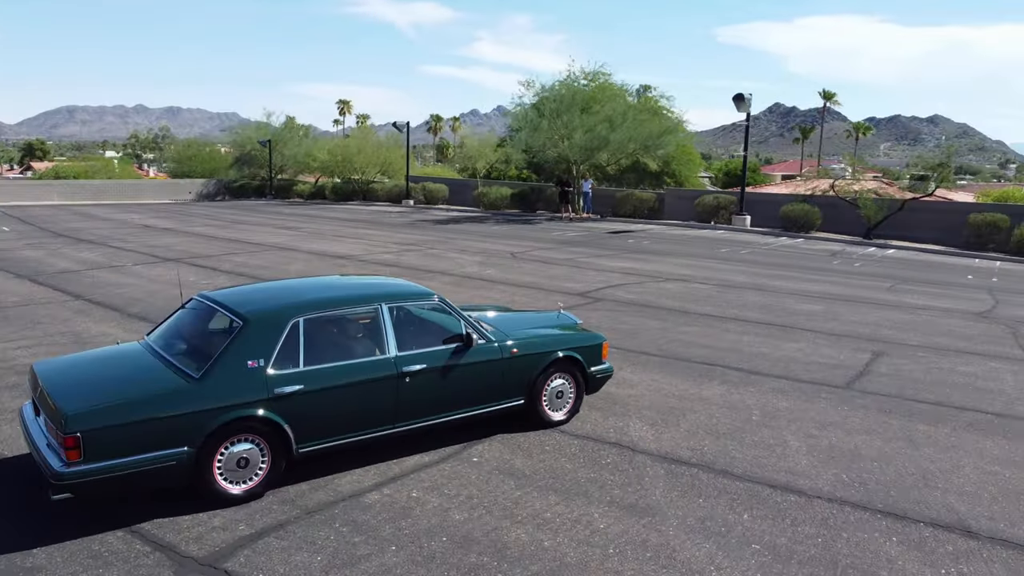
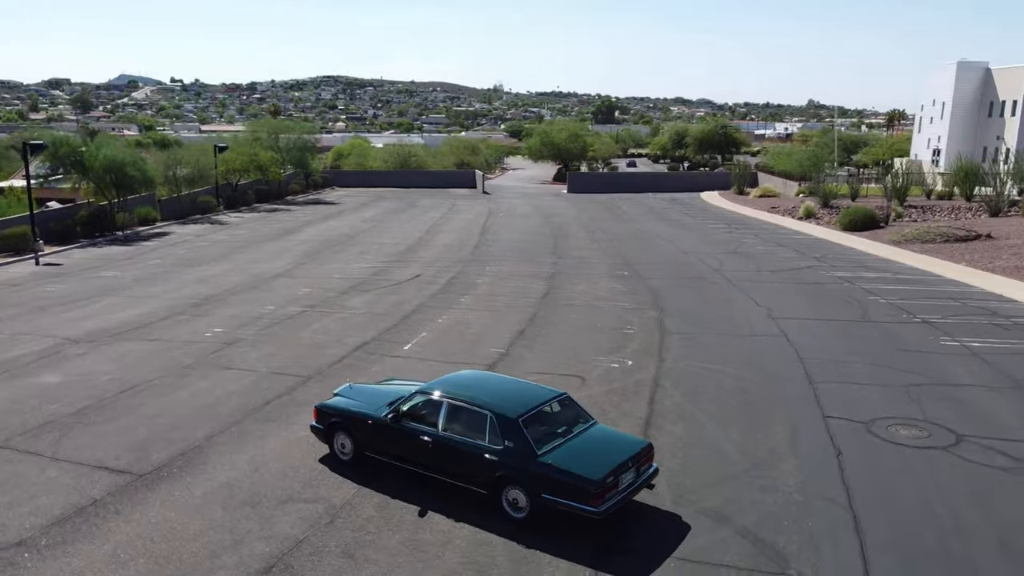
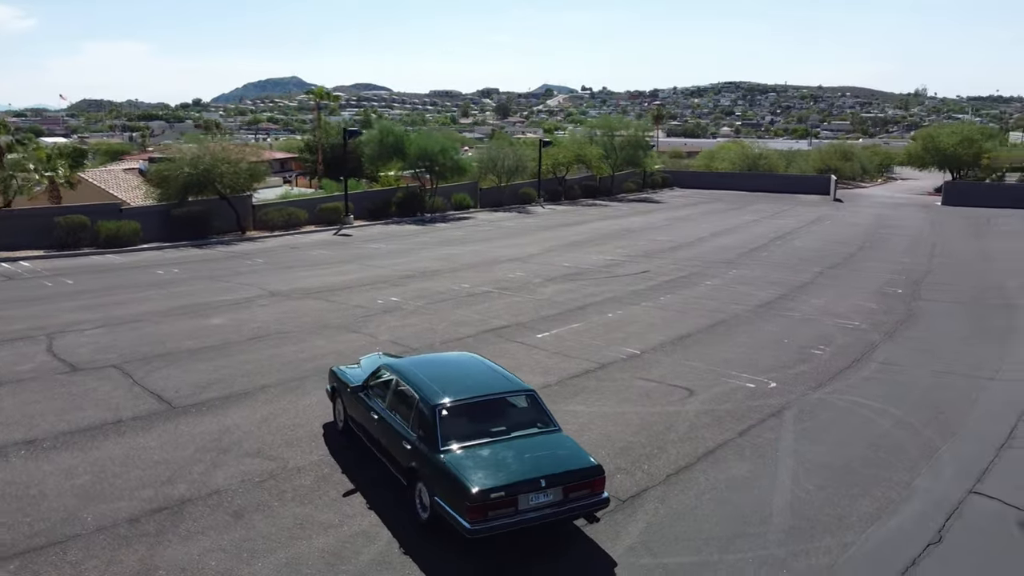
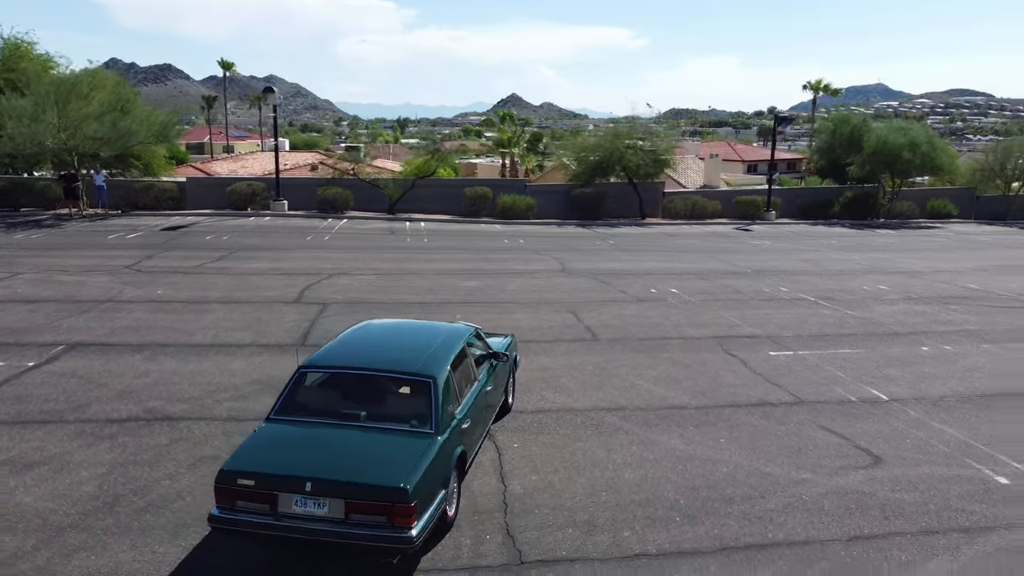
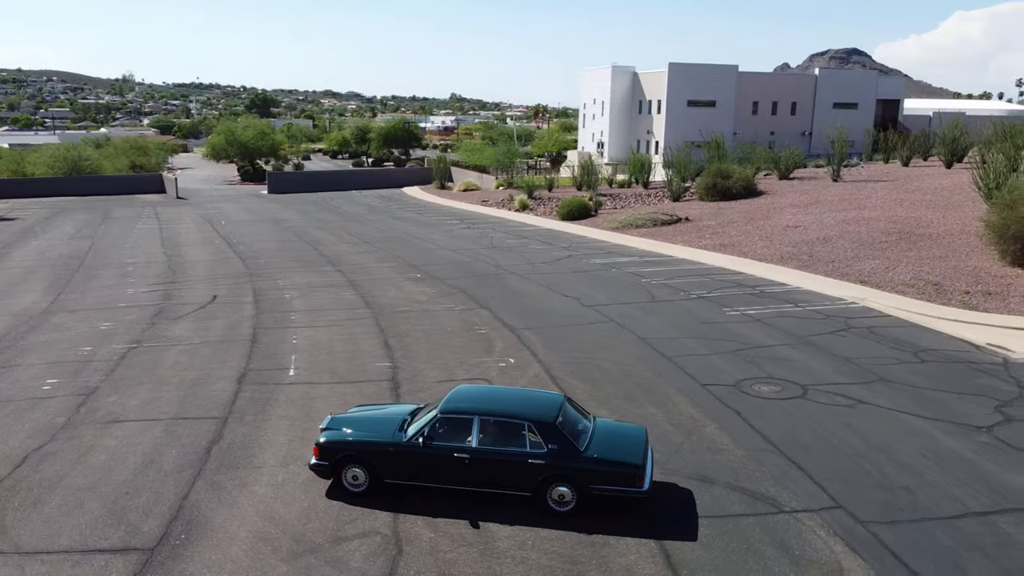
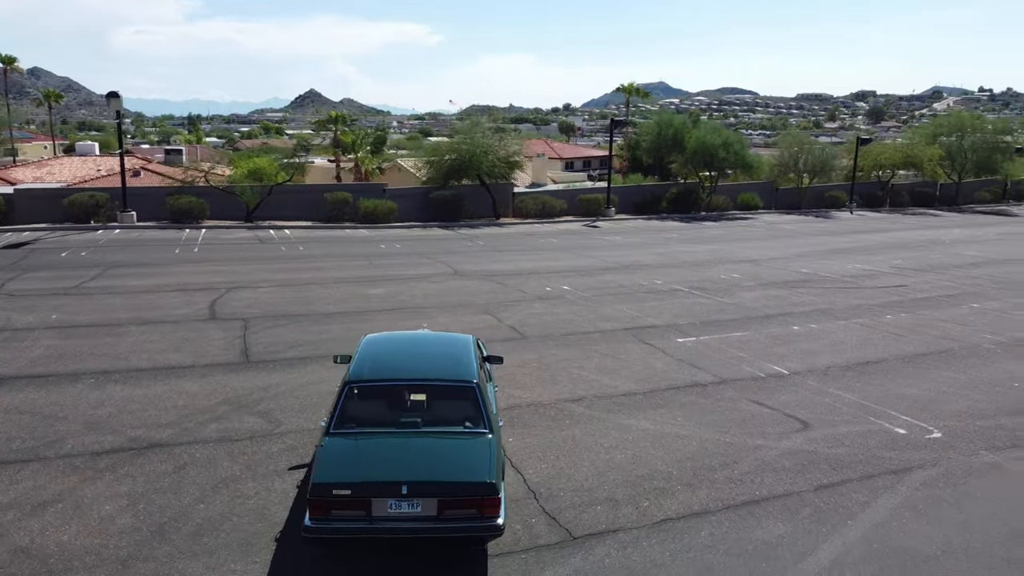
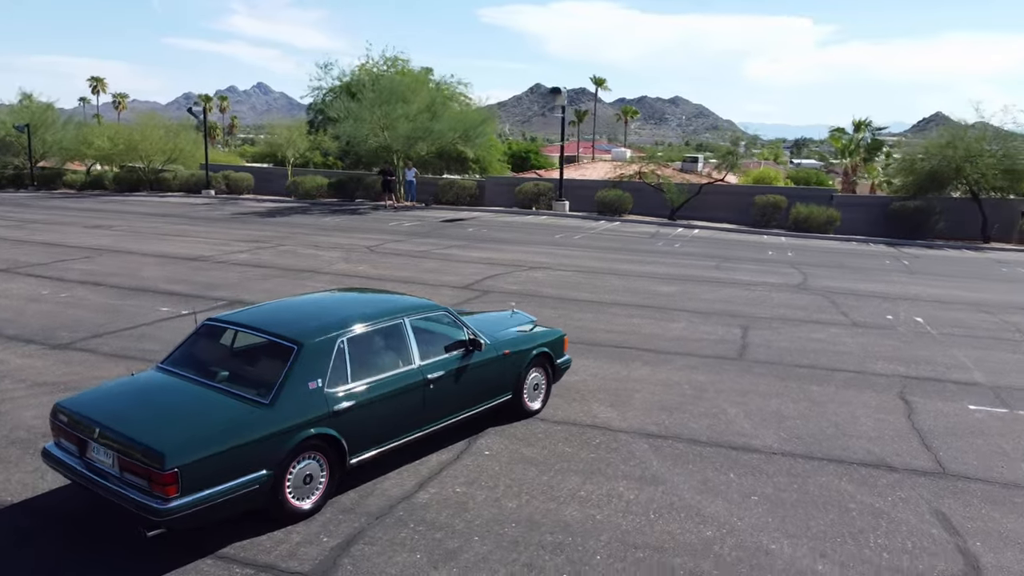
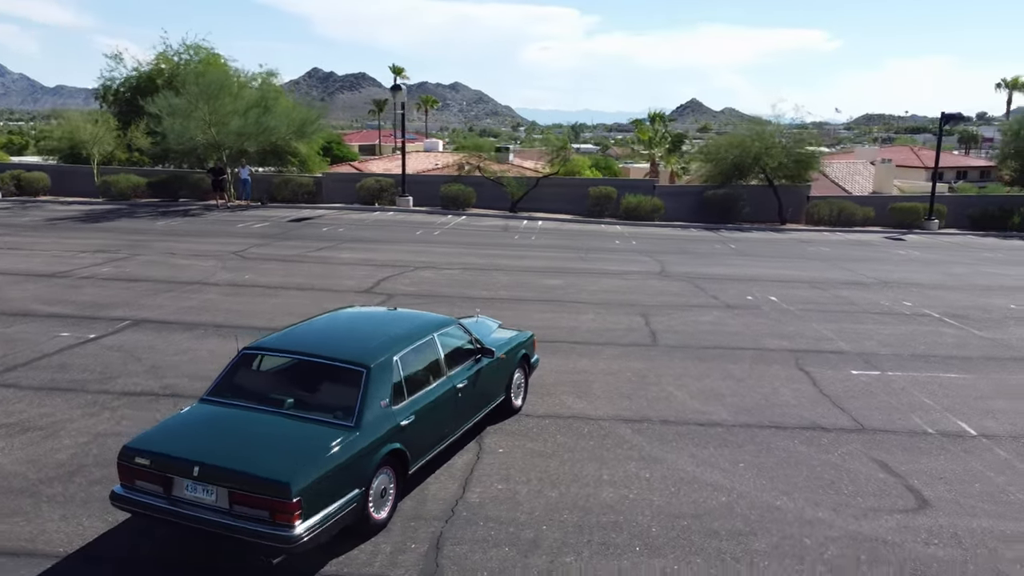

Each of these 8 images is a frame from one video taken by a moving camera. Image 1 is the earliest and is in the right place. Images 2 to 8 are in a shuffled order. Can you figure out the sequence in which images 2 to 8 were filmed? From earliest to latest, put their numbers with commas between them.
7, 8, 4, 6, 3, 2, 5
